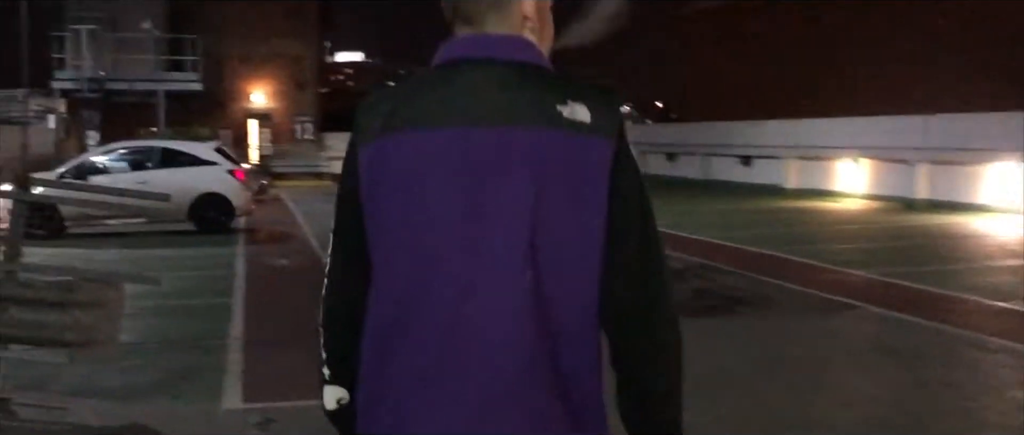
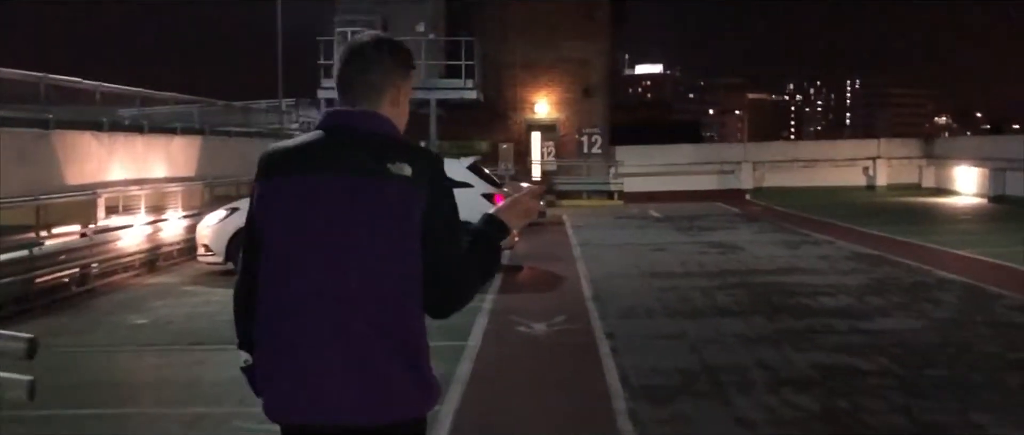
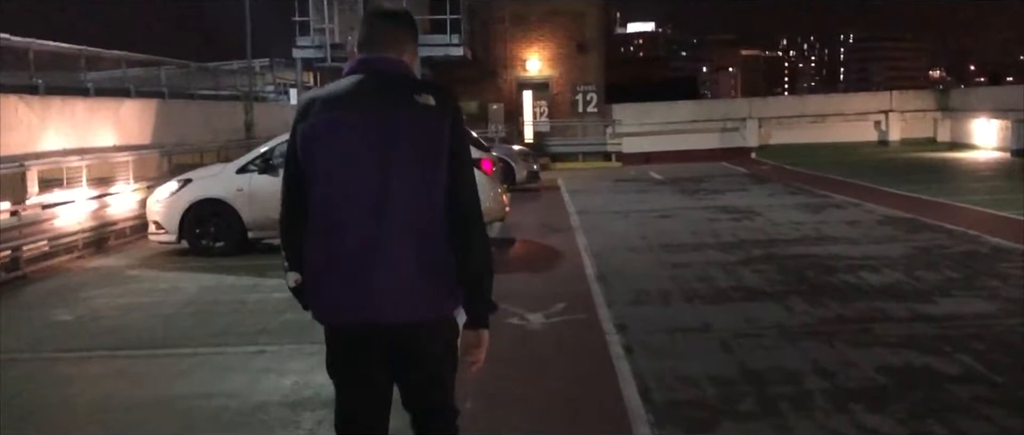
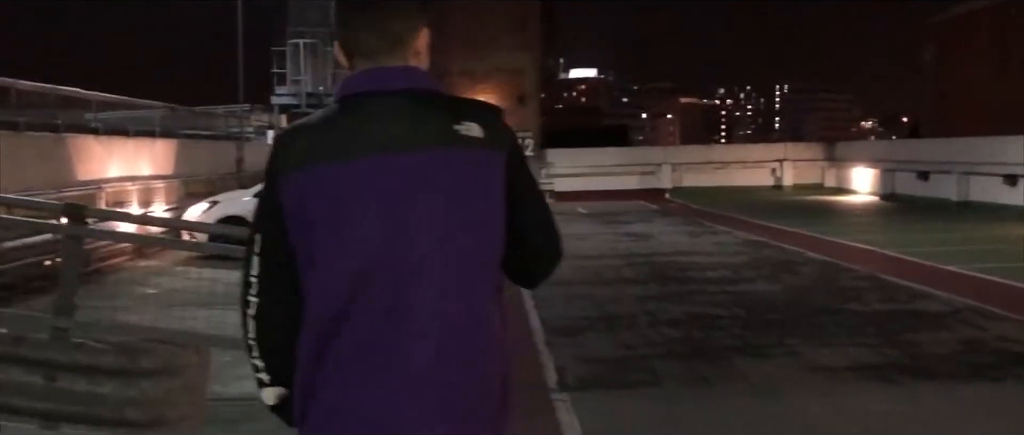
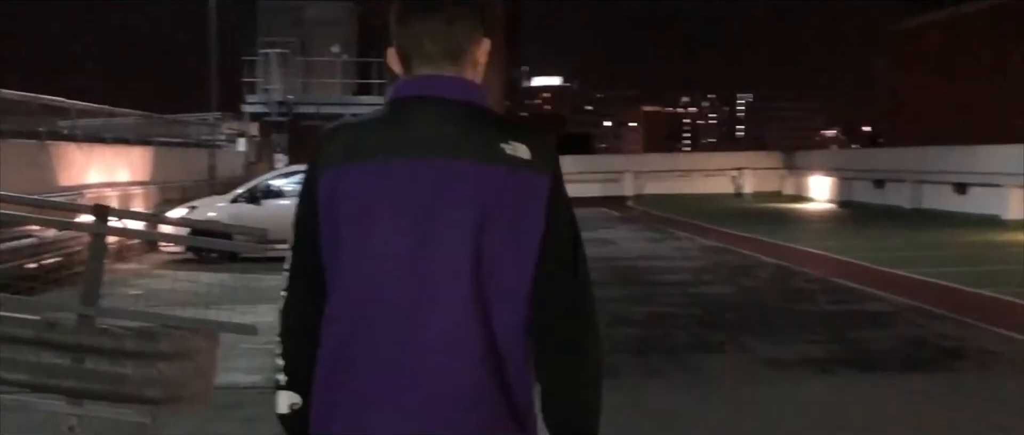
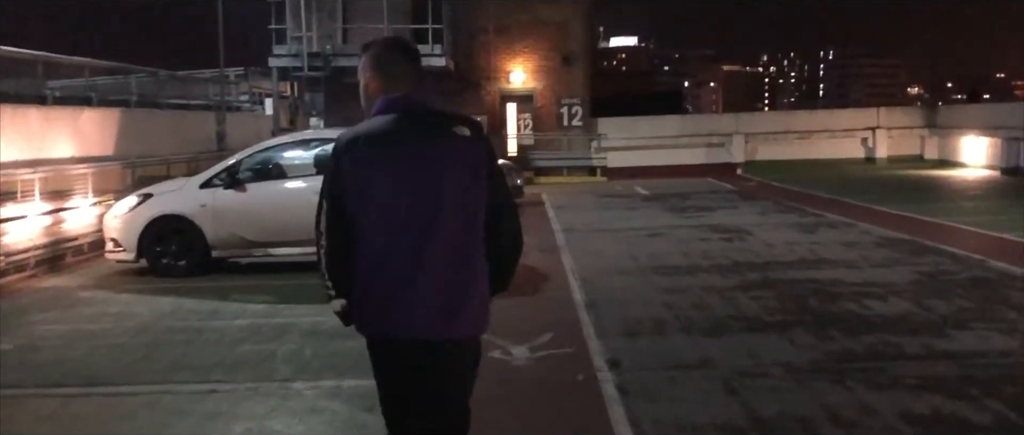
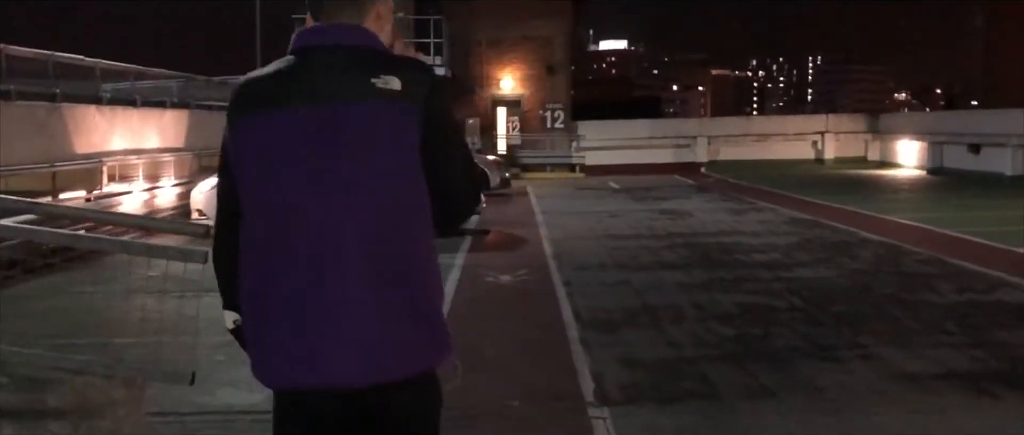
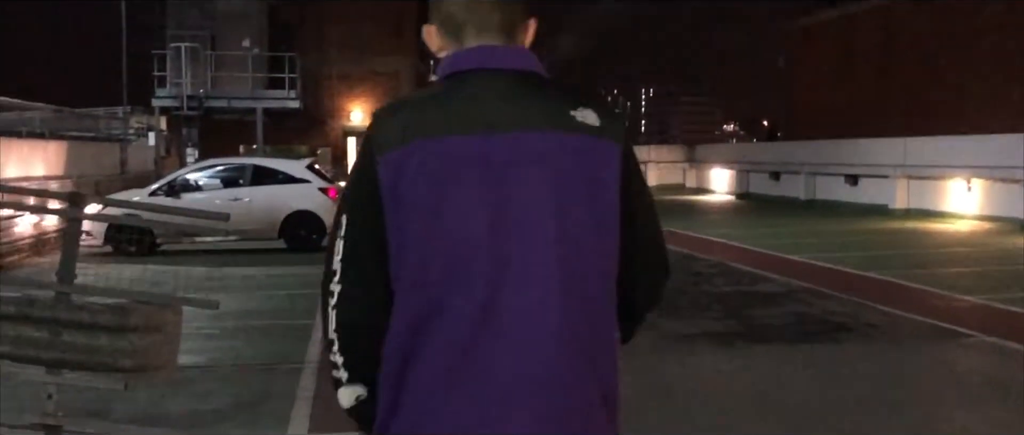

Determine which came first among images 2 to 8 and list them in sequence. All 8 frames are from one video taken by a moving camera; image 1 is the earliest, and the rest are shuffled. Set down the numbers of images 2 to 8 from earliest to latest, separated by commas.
8, 5, 4, 7, 2, 3, 6
